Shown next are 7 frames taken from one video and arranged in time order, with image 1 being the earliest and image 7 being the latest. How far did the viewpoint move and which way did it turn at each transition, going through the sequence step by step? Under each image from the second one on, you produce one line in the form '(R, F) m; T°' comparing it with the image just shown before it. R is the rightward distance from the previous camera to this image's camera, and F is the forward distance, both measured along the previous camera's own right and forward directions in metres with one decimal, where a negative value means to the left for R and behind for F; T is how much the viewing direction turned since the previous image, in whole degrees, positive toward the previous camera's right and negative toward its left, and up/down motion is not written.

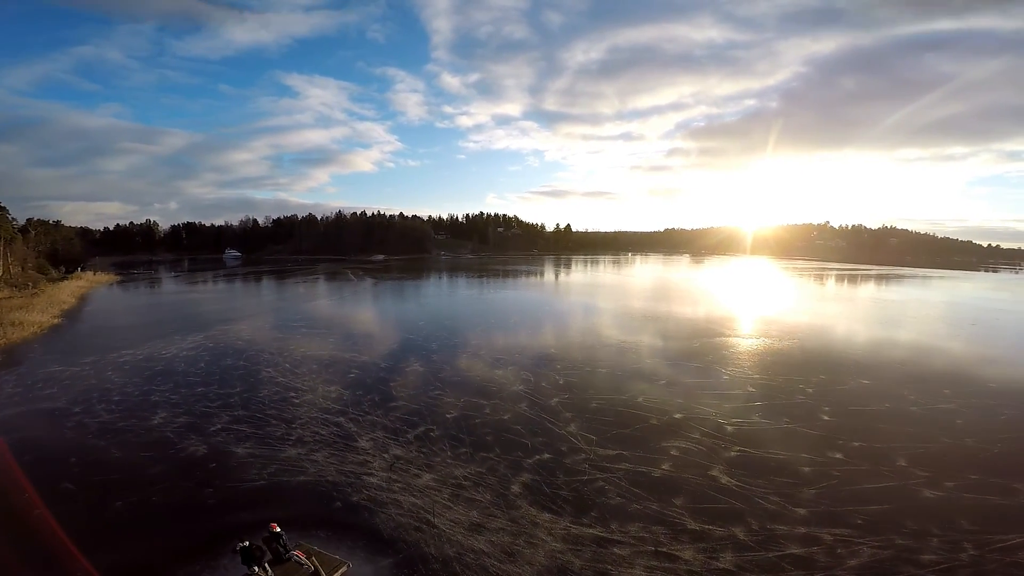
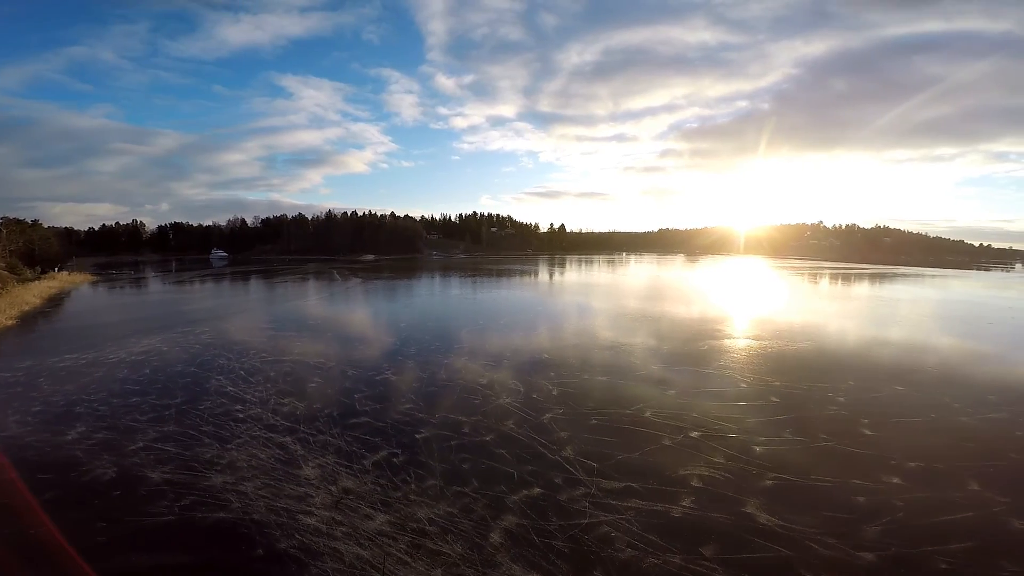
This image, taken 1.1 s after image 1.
(+0.2, +1.8) m; +1°
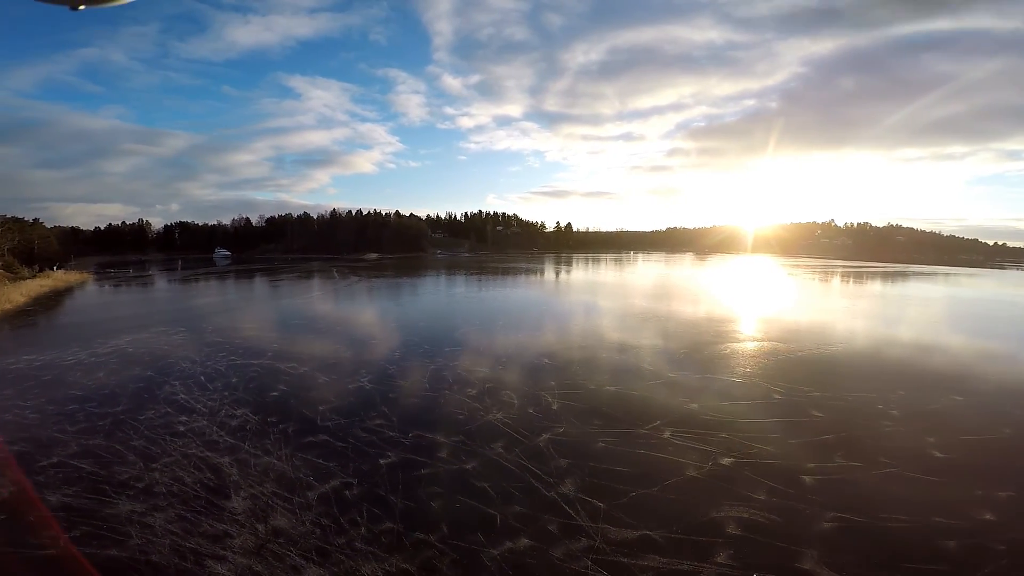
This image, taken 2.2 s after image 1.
(+0.3, +1.6) m; -1°
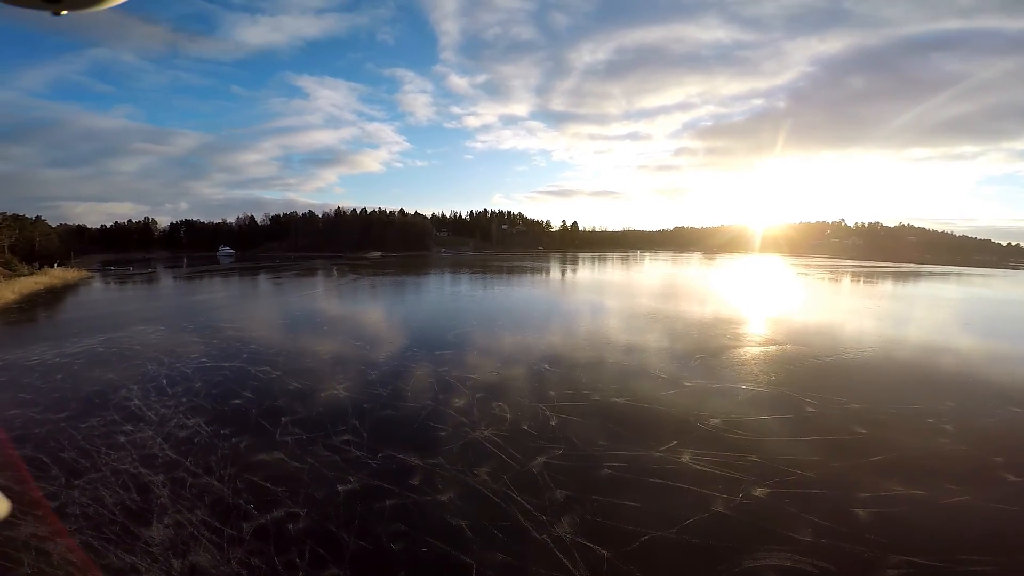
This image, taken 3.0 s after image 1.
(+0.2, +1.2) m; -1°
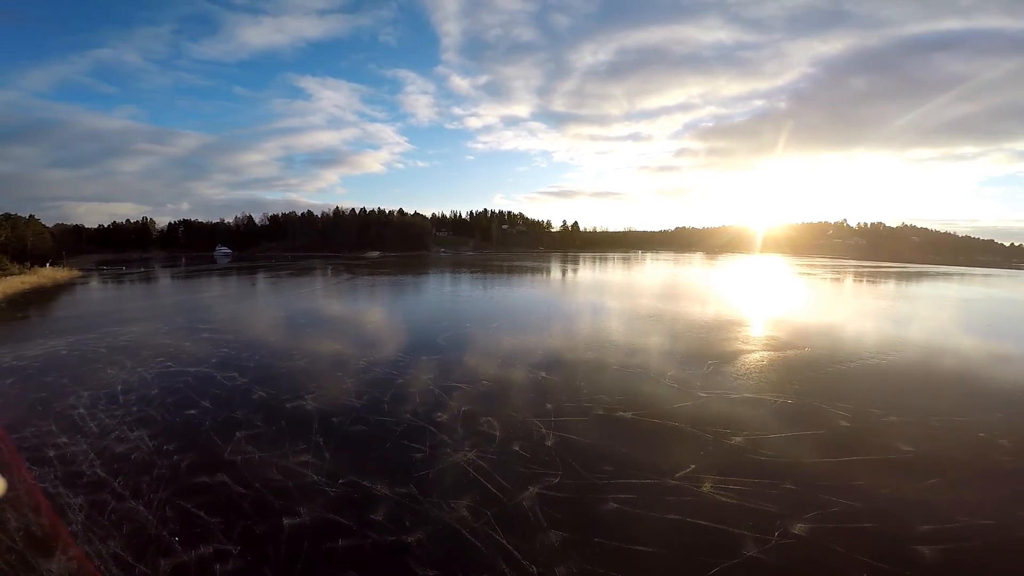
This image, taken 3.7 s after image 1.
(+0.1, +1.0) m; 0°
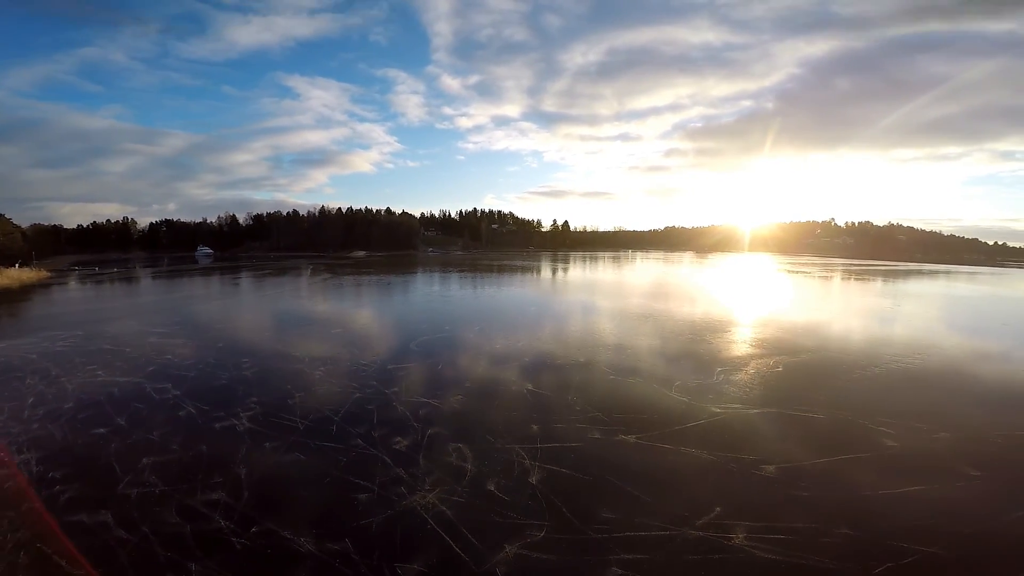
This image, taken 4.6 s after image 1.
(+0.2, +1.3) m; +1°
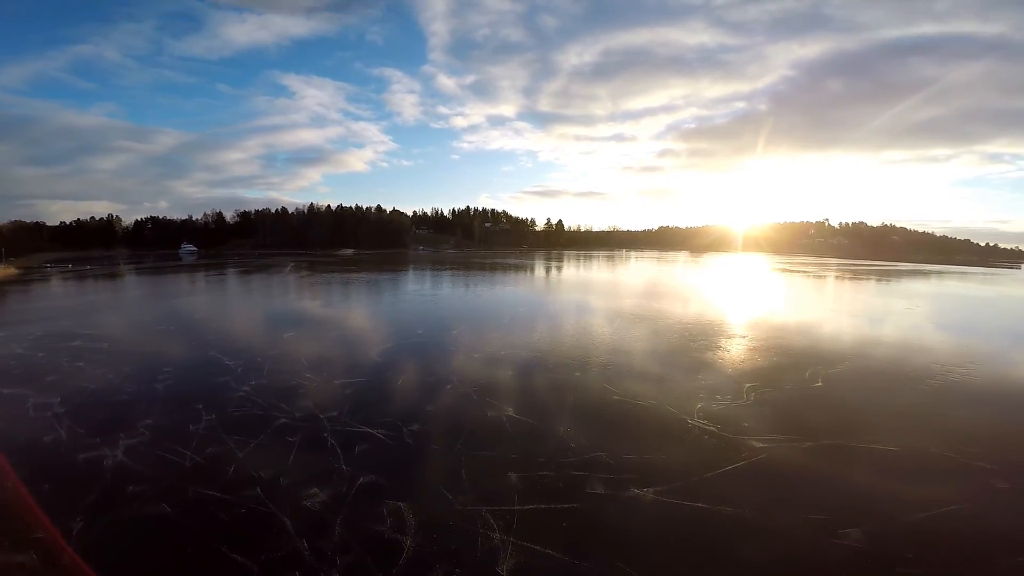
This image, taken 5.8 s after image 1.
(+0.2, +1.6) m; +1°
